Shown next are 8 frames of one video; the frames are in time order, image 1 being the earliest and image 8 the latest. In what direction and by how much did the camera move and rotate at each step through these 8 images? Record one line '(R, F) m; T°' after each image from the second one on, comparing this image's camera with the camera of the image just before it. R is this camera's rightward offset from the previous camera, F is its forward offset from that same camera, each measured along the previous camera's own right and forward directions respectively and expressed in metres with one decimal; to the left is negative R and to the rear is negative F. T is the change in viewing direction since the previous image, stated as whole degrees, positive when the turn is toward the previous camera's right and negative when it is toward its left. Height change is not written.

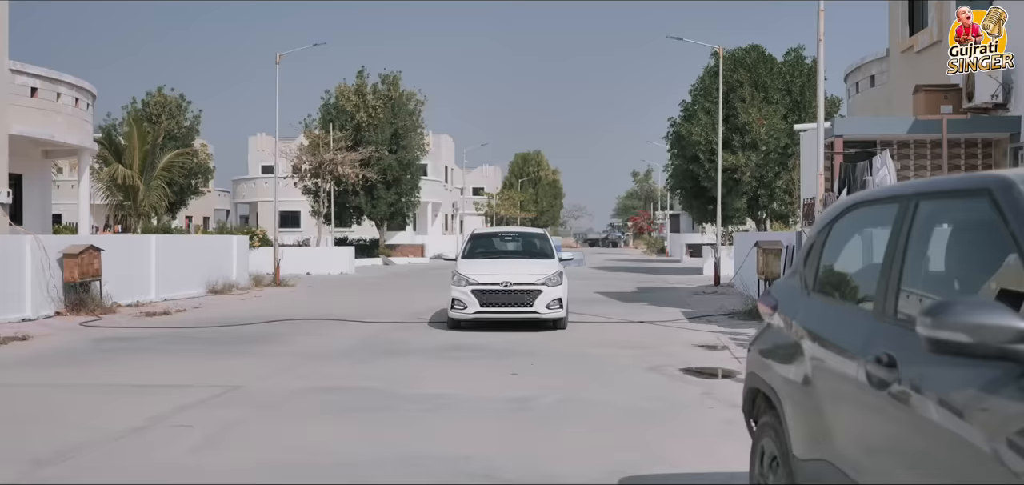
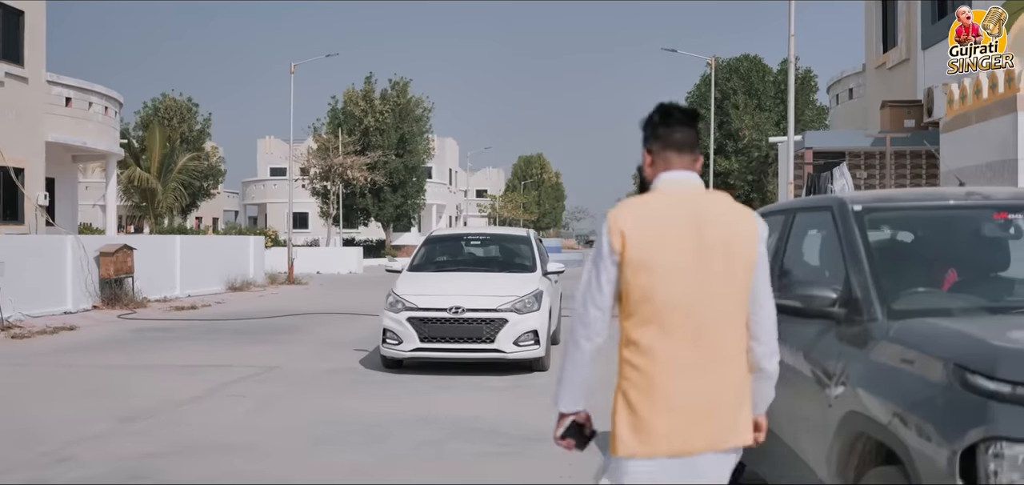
(0.0, -1.5) m; 0°
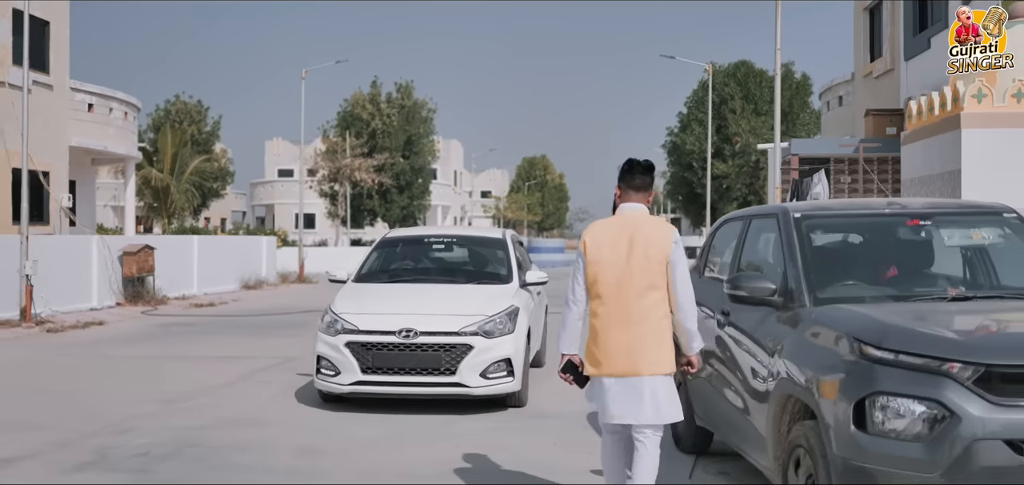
(0.0, -0.9) m; 0°
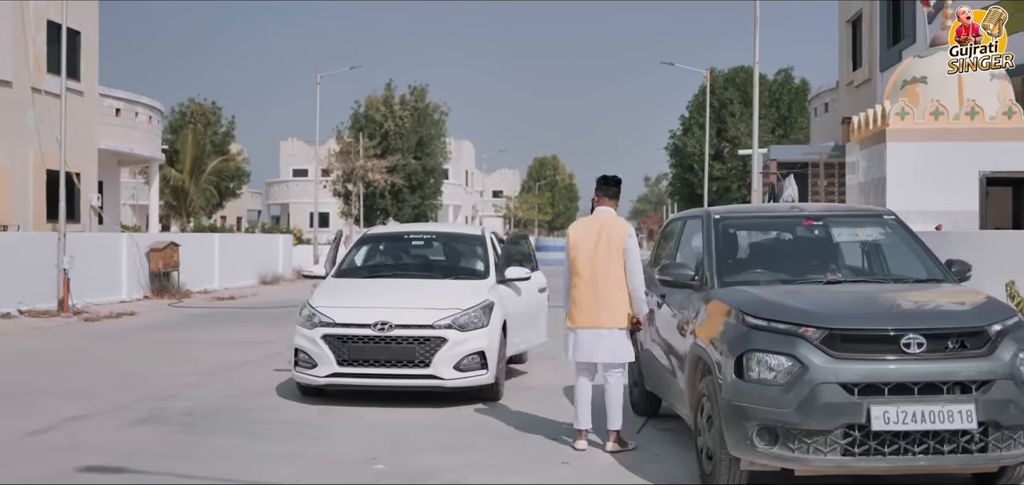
(+0.3, -1.3) m; -1°
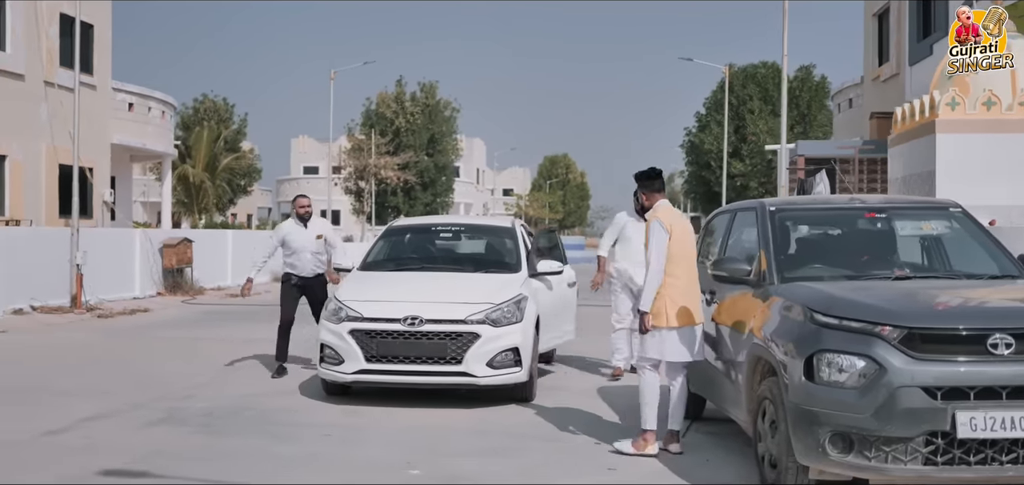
(-0.2, +0.4) m; -1°
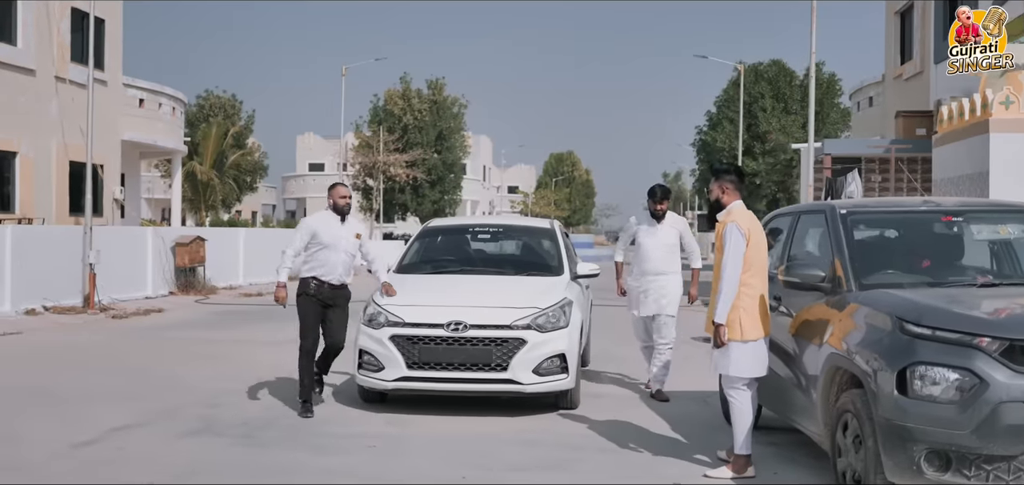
(-0.4, +0.2) m; 0°
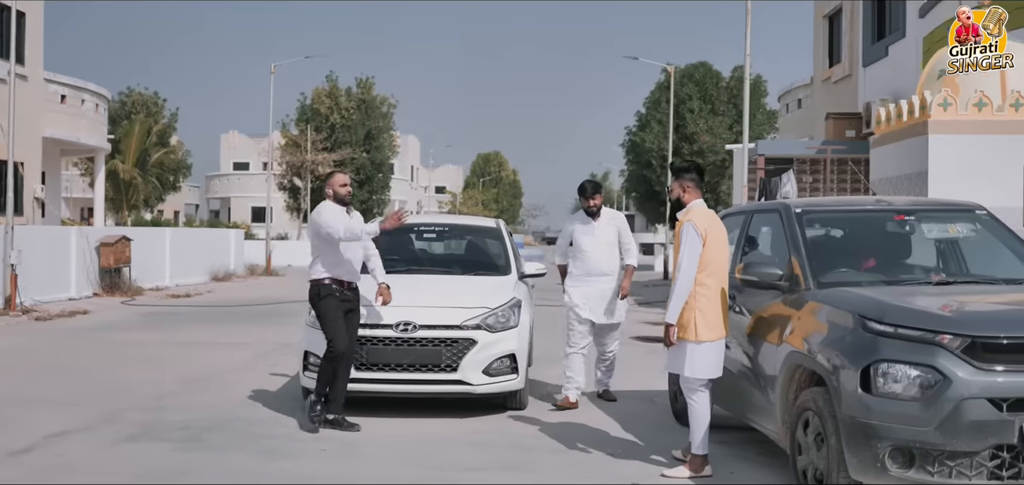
(-0.2, +0.1) m; +4°
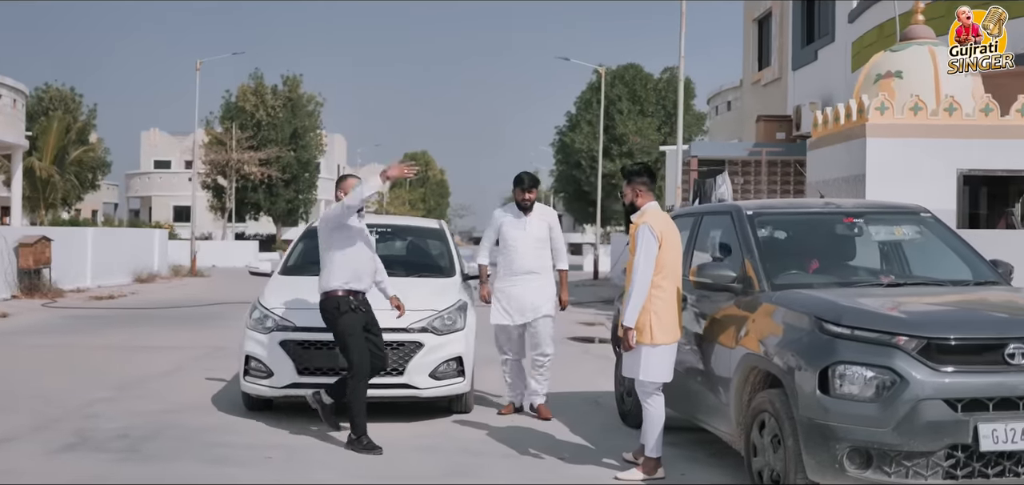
(-0.2, +0.1) m; +4°
